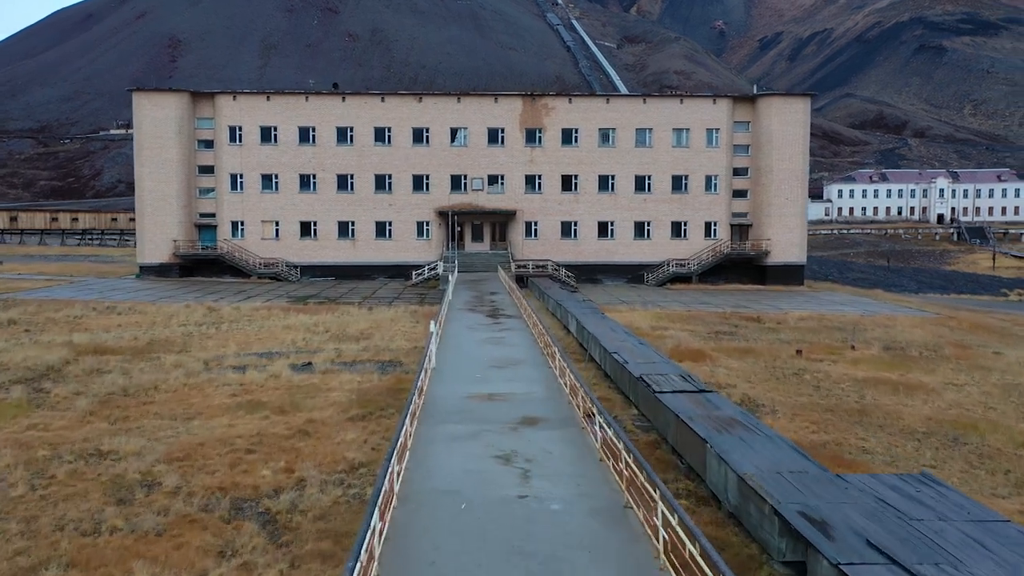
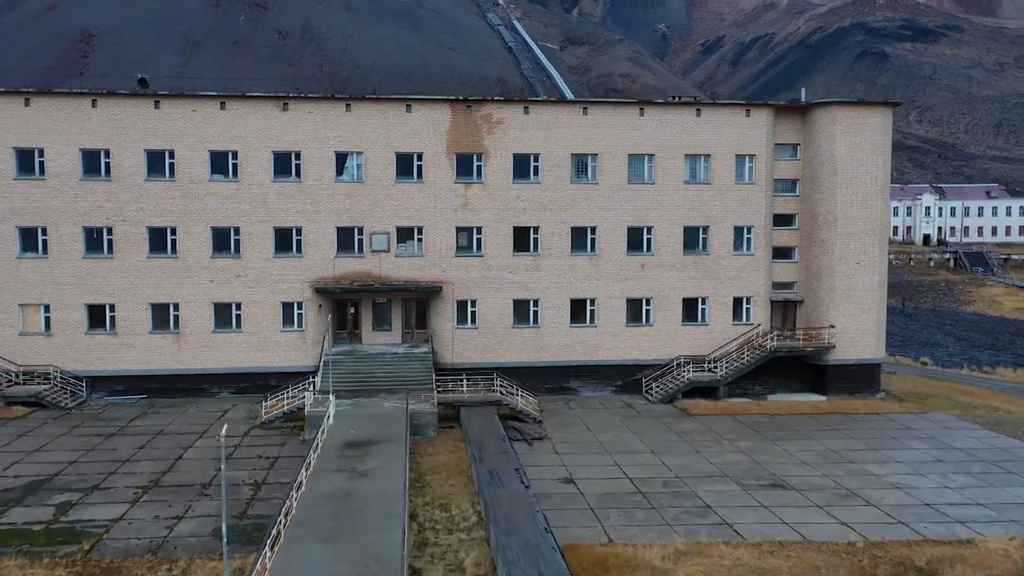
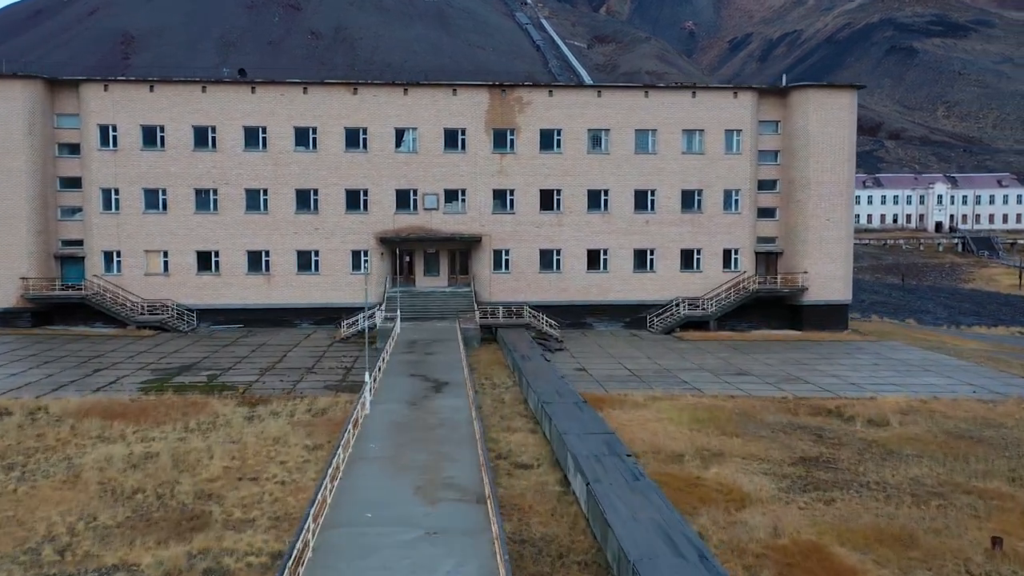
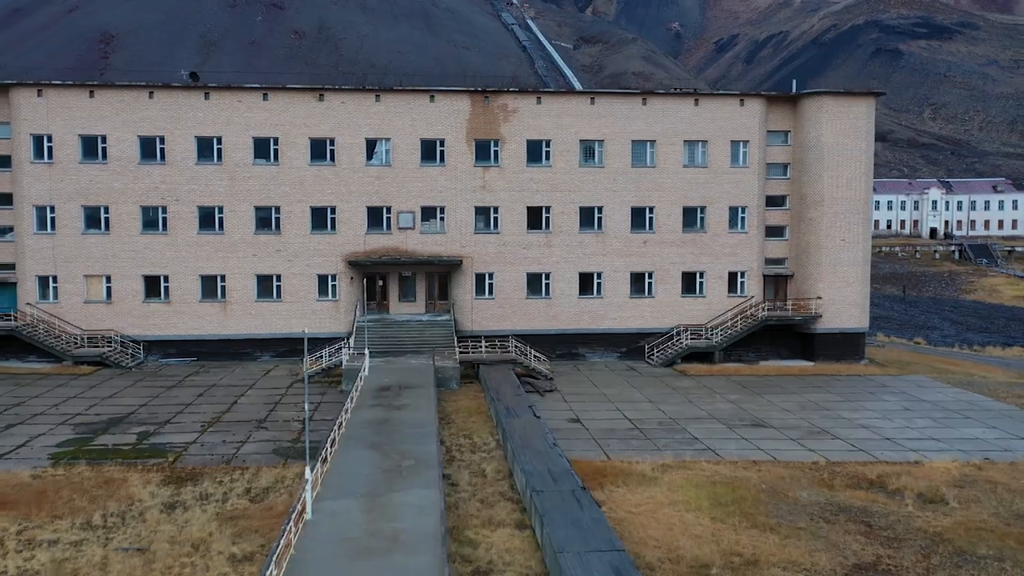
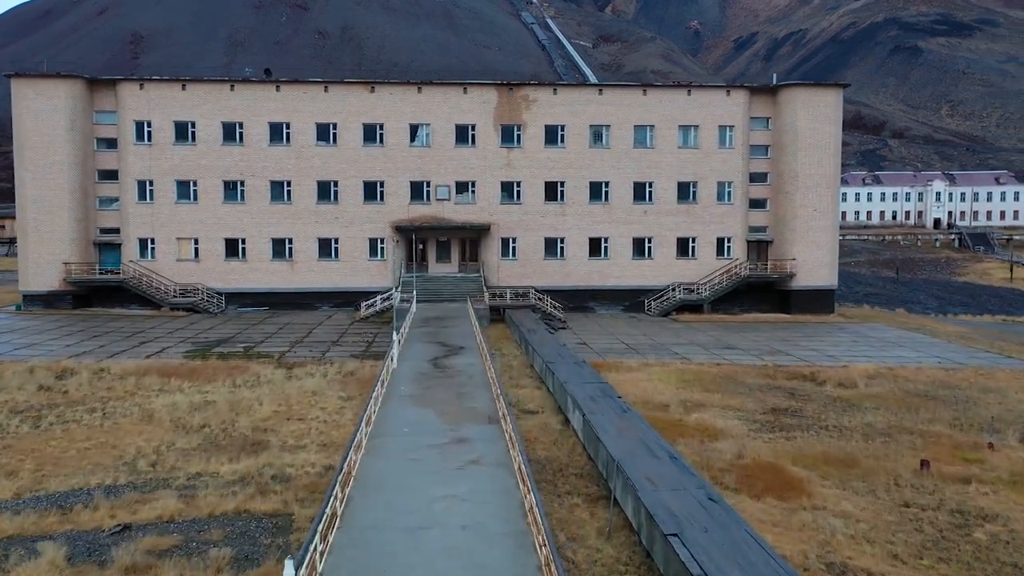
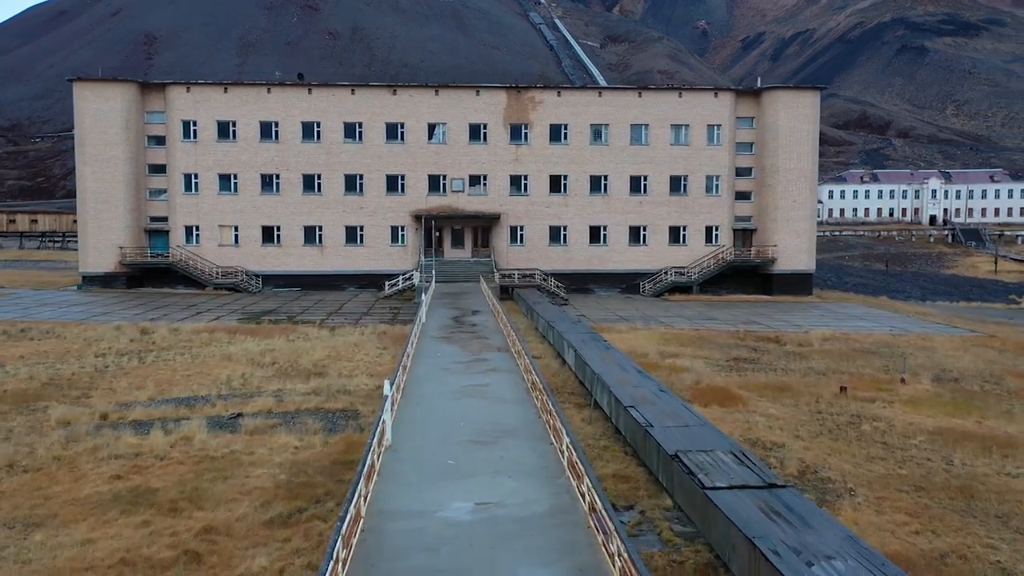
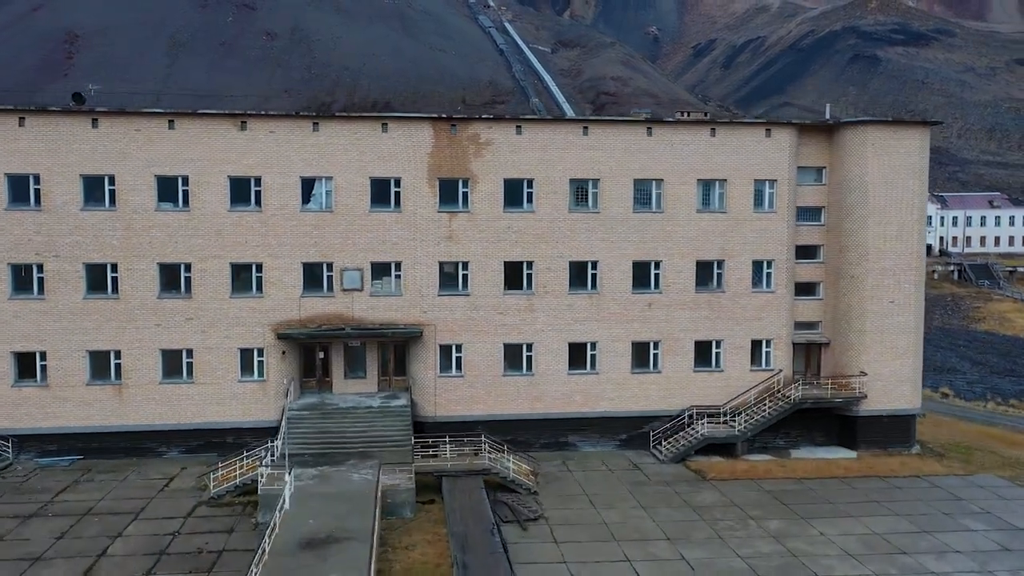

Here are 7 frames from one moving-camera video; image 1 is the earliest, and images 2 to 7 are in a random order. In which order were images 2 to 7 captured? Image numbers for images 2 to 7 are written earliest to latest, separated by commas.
6, 5, 3, 4, 2, 7
